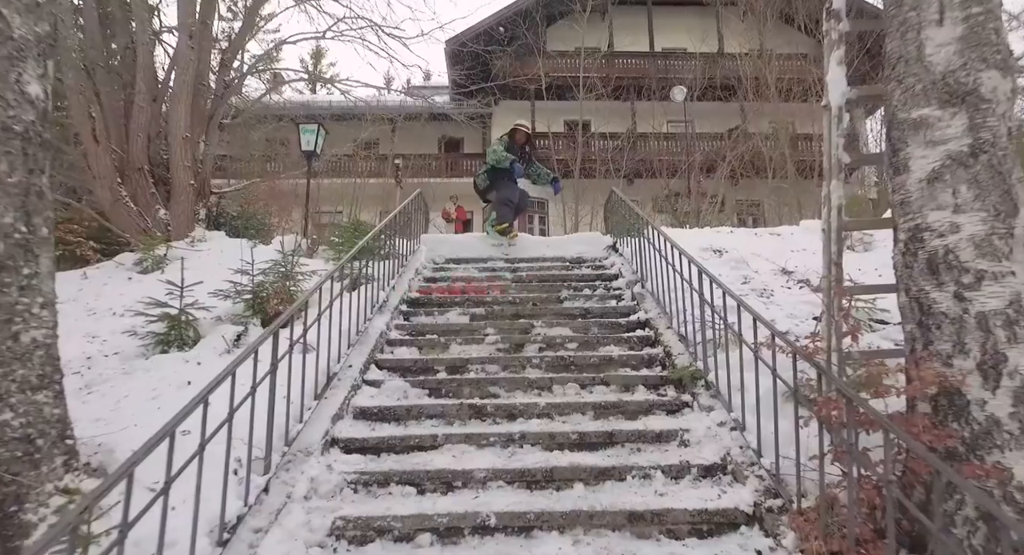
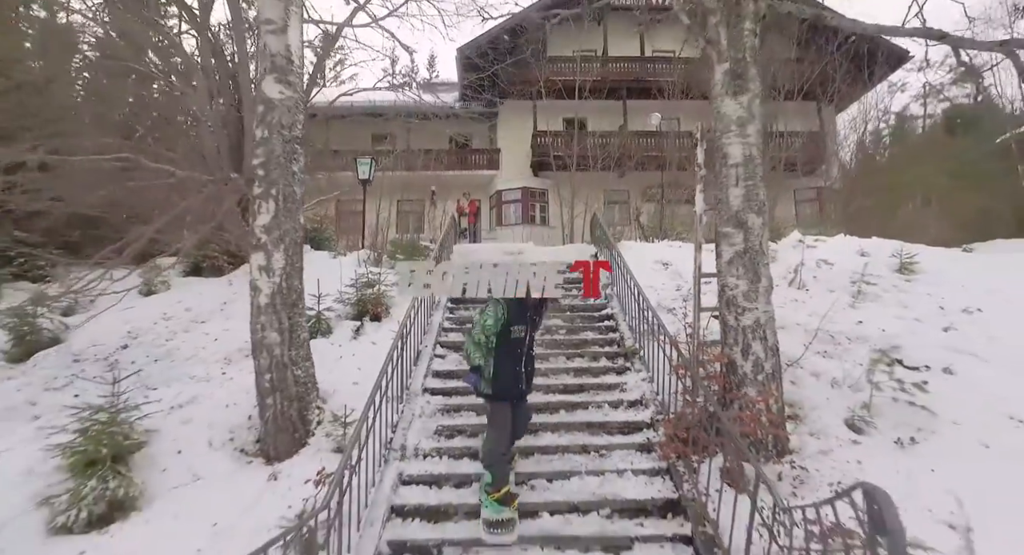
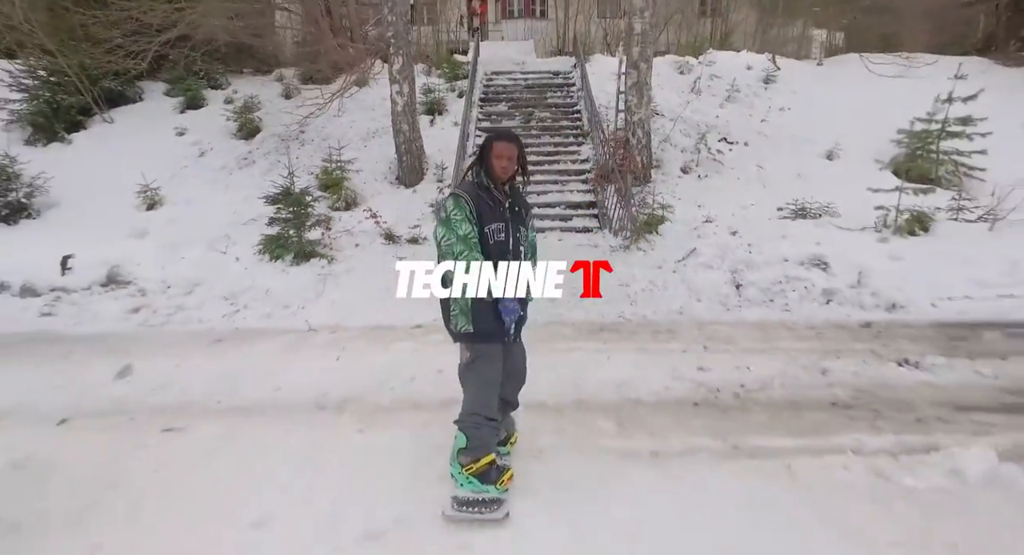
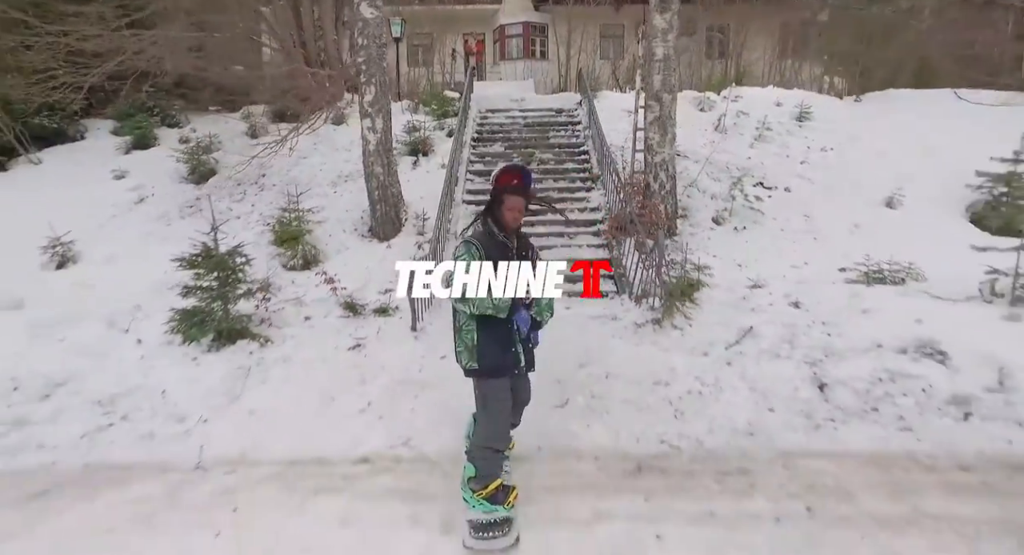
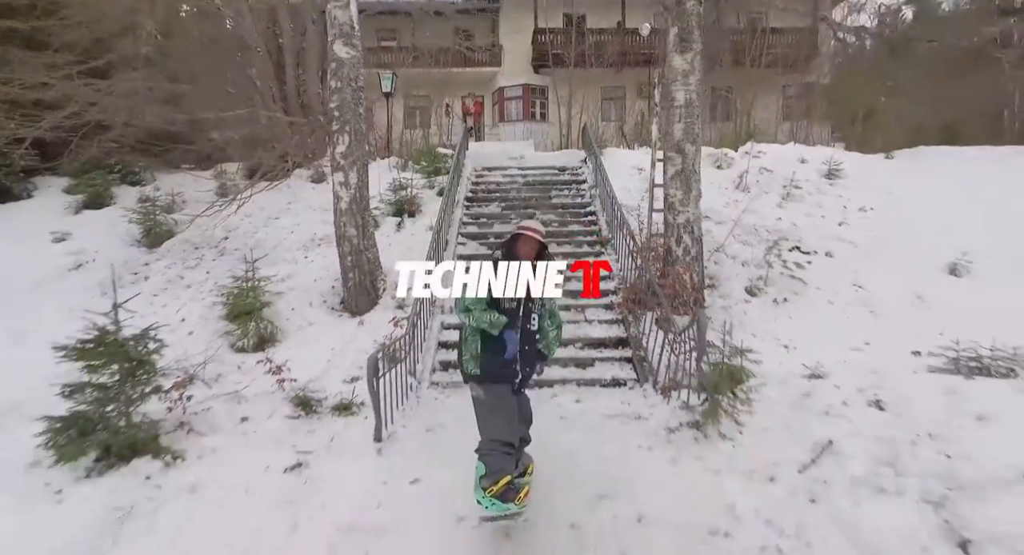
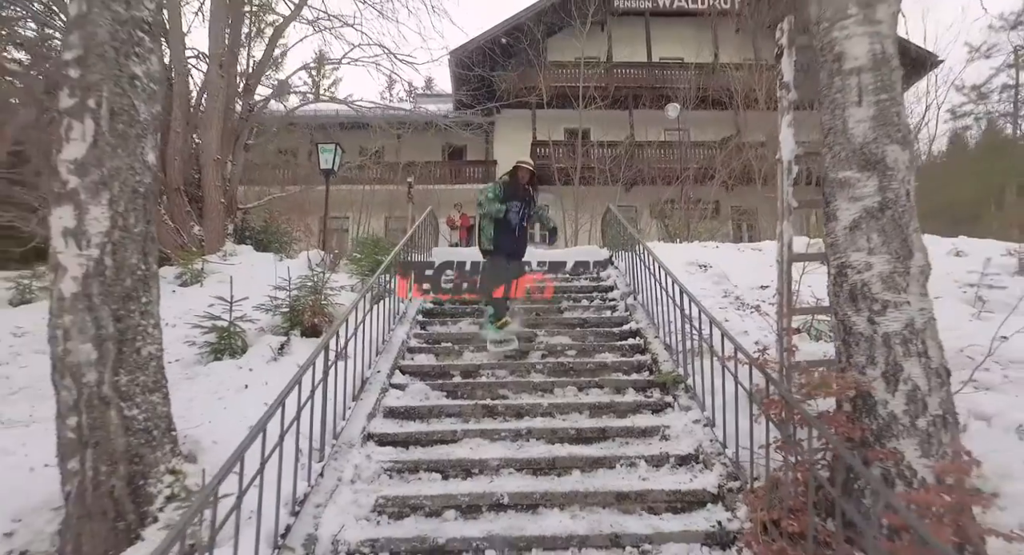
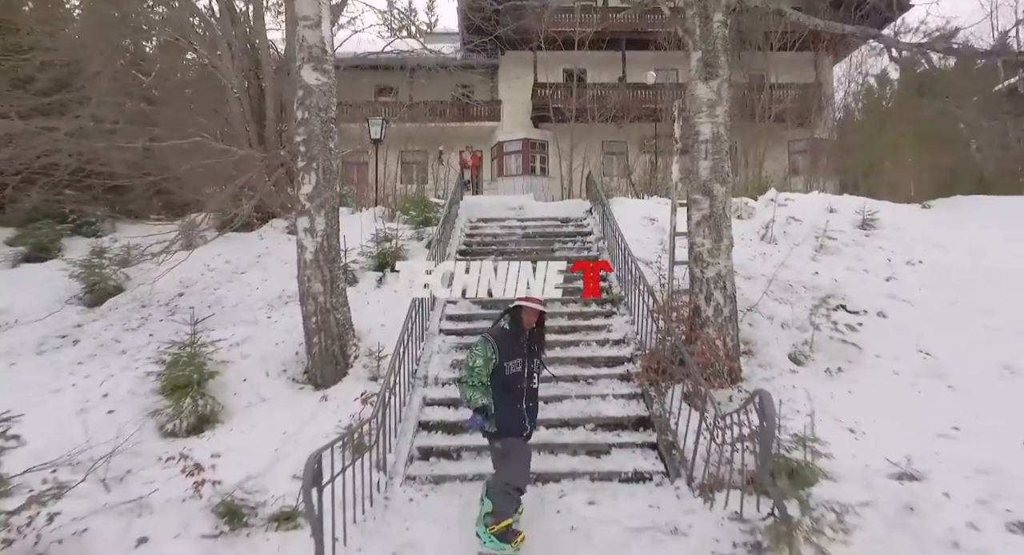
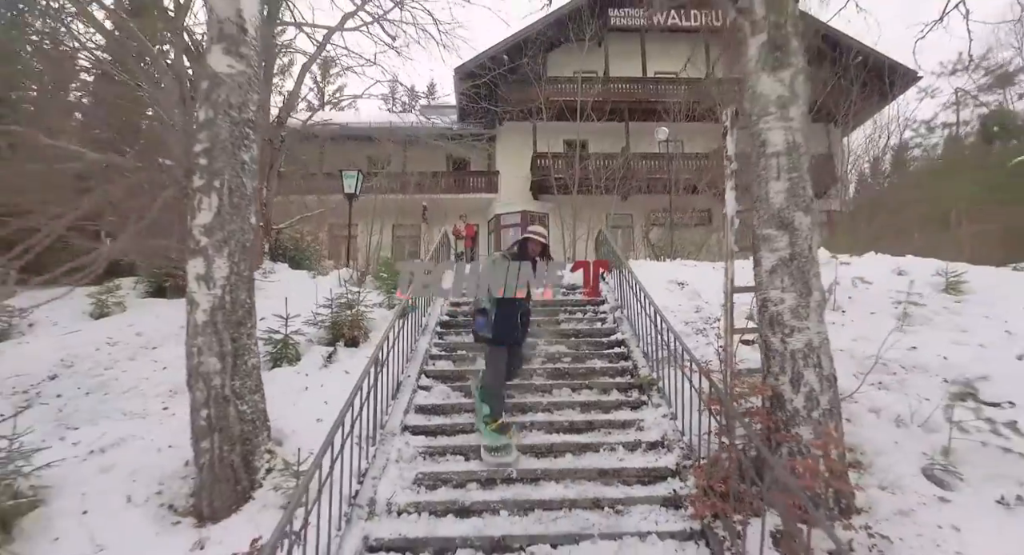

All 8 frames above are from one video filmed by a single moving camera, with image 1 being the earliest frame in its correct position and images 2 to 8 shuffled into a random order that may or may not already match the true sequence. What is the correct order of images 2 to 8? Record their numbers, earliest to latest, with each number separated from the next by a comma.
6, 8, 2, 7, 5, 4, 3
